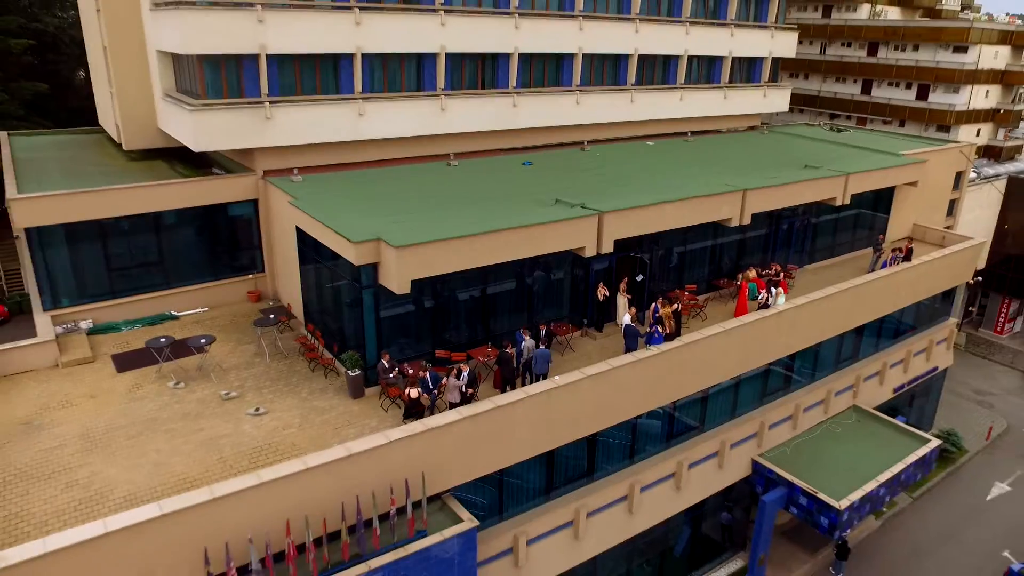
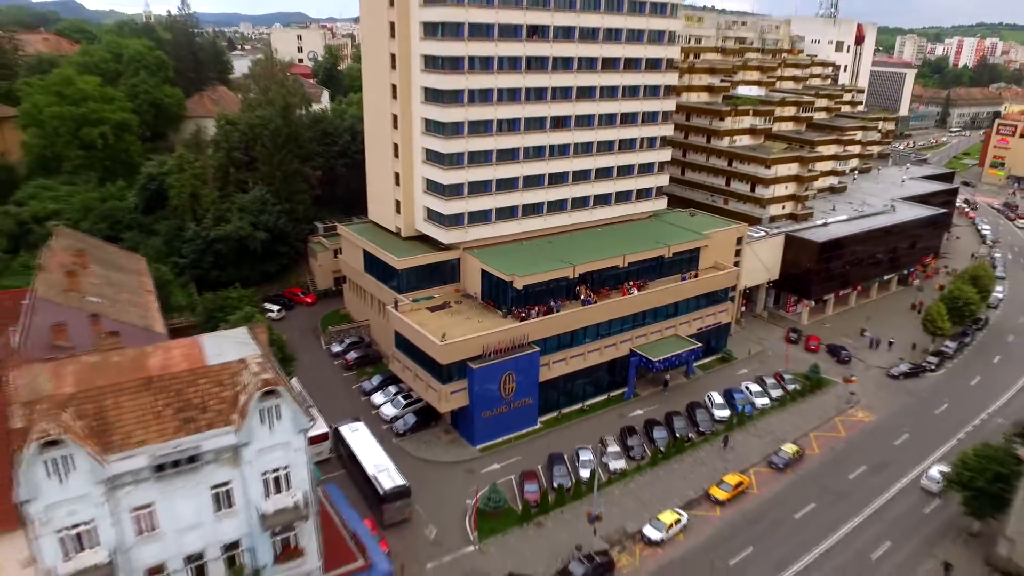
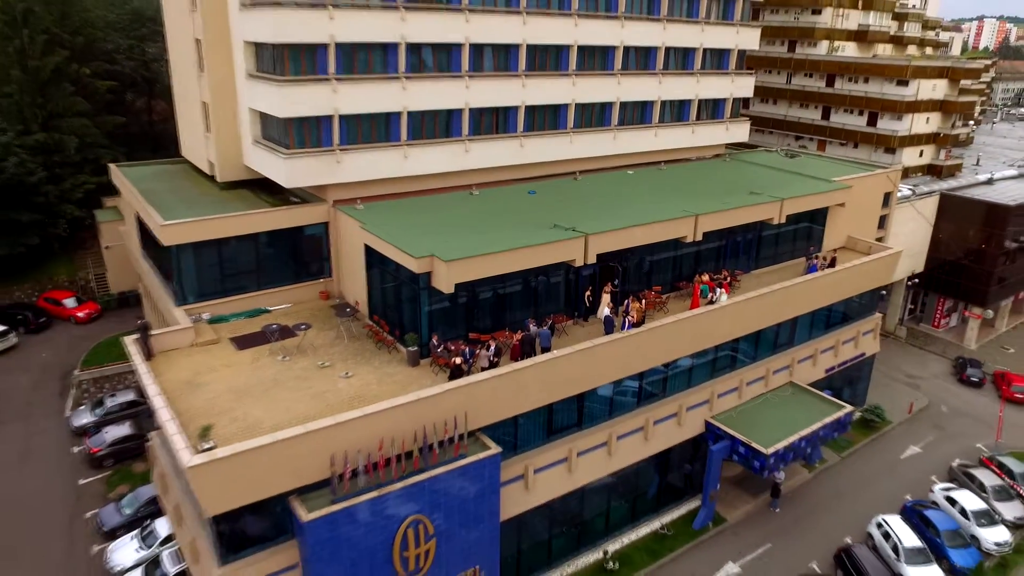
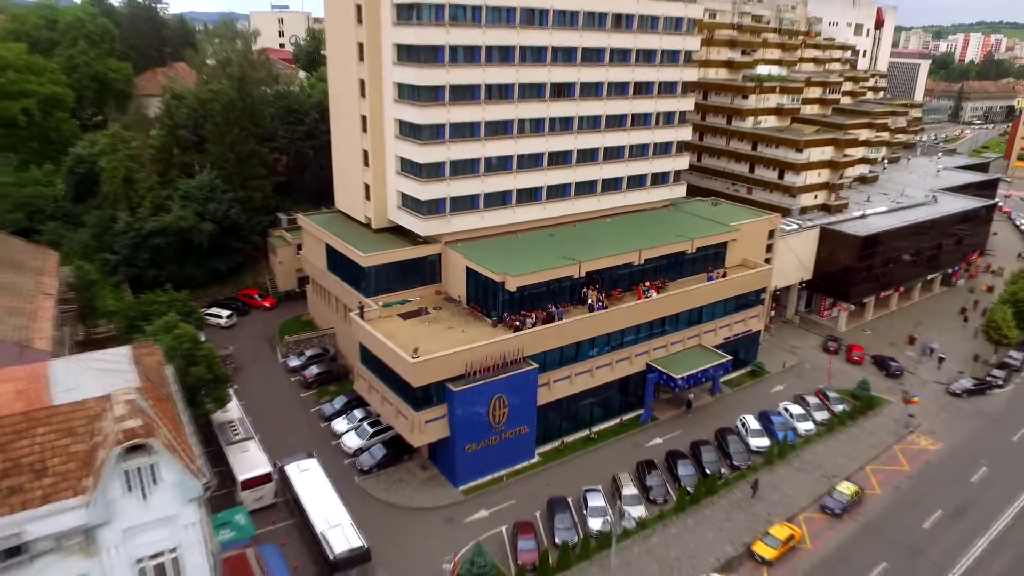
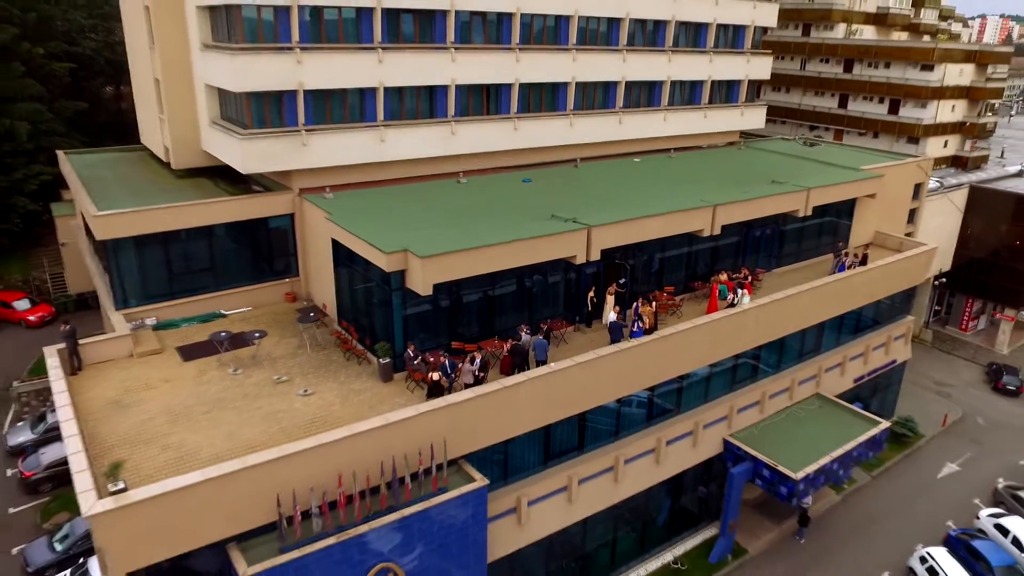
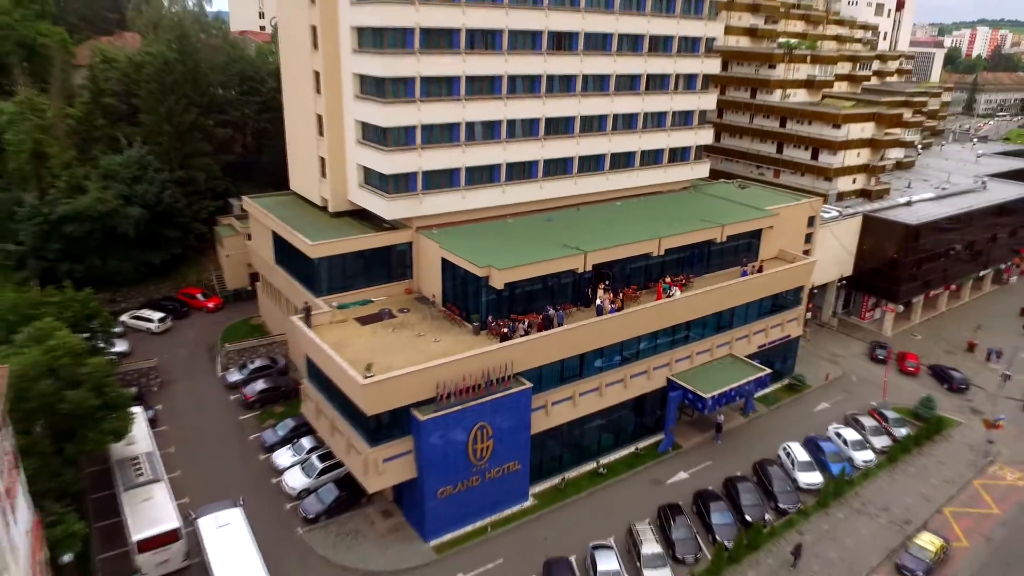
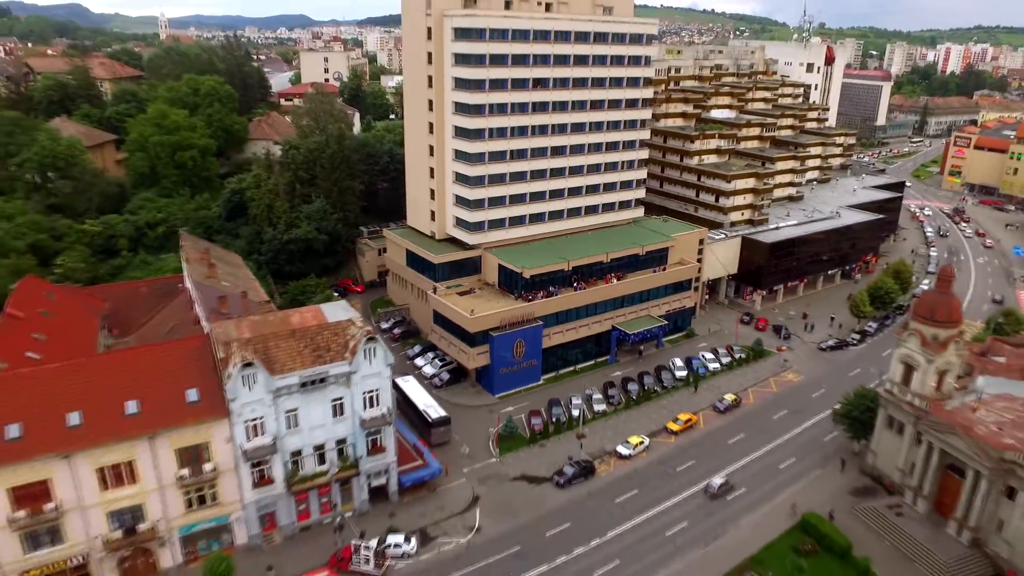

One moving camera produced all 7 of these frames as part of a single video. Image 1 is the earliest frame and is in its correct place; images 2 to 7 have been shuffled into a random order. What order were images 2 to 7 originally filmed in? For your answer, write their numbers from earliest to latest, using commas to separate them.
5, 3, 6, 4, 2, 7
